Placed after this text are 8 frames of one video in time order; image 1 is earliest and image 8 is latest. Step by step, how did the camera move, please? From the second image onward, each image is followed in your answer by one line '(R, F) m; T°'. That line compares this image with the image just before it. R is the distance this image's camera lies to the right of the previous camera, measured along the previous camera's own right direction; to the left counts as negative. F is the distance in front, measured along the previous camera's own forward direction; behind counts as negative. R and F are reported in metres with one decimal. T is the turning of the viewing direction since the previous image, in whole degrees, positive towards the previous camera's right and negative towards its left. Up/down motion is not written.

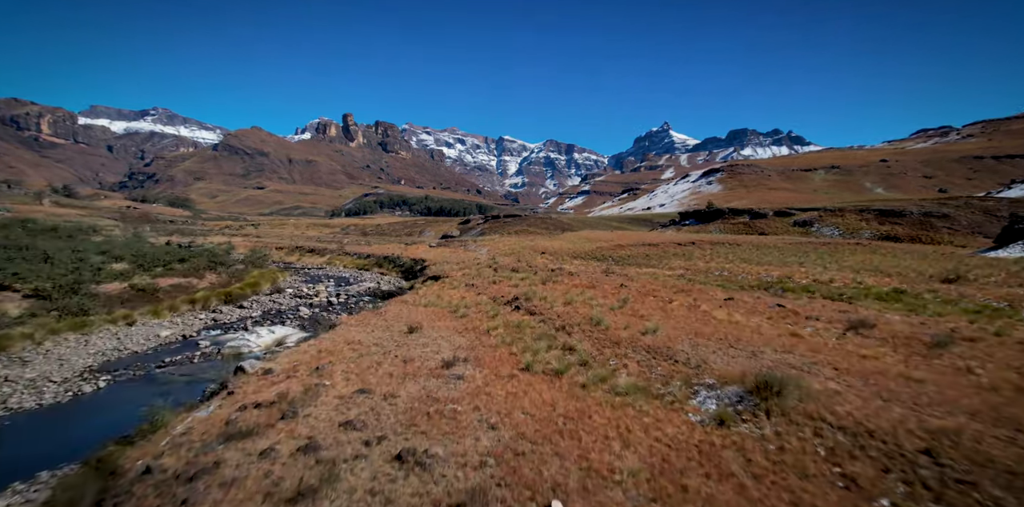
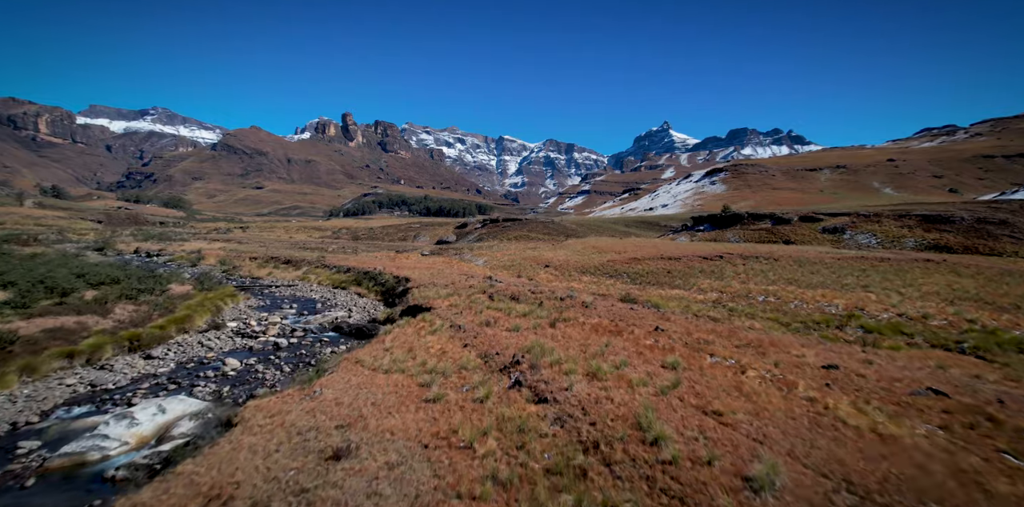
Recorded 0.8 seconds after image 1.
(0.0, +7.2) m; 0°
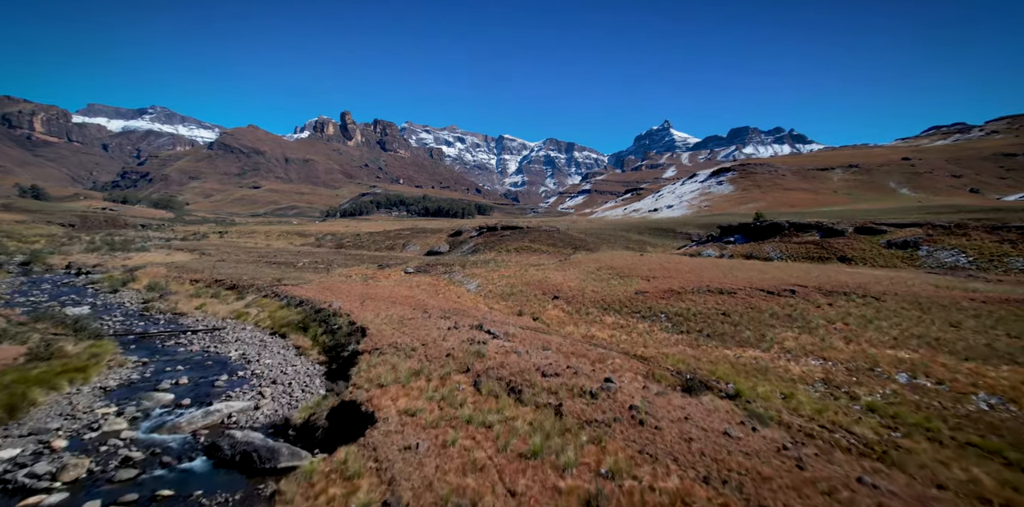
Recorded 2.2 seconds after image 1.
(+0.1, +12.3) m; 0°
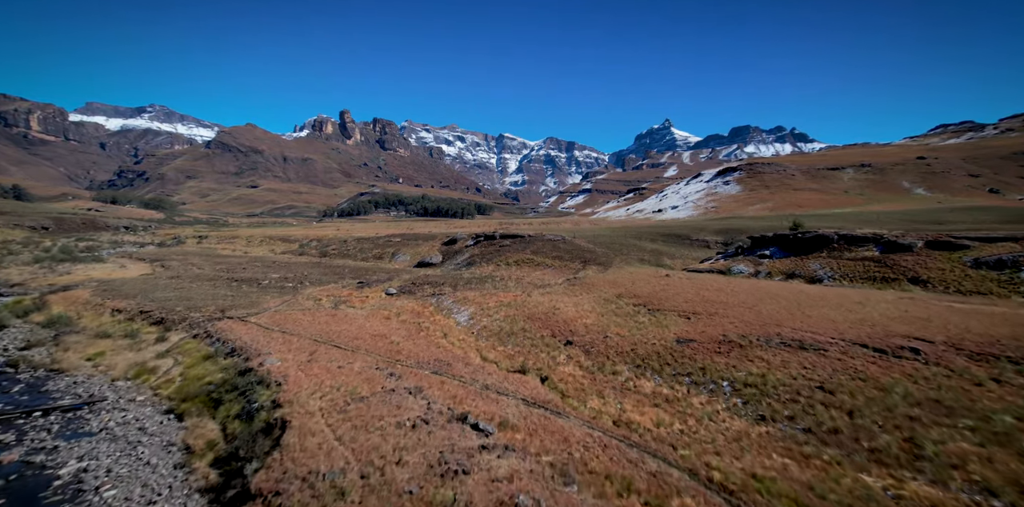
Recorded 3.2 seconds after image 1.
(0.0, +10.8) m; 0°
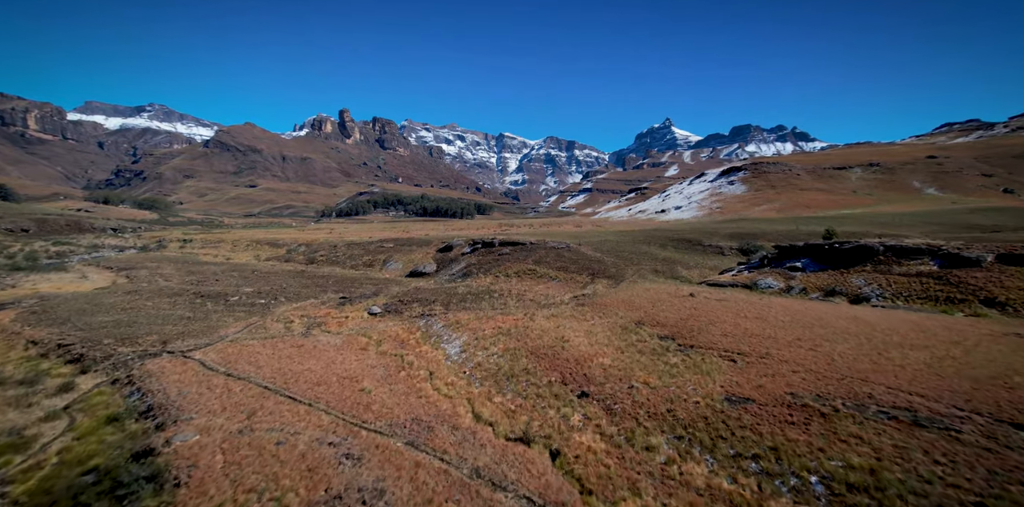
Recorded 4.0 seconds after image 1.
(0.0, +7.6) m; 0°
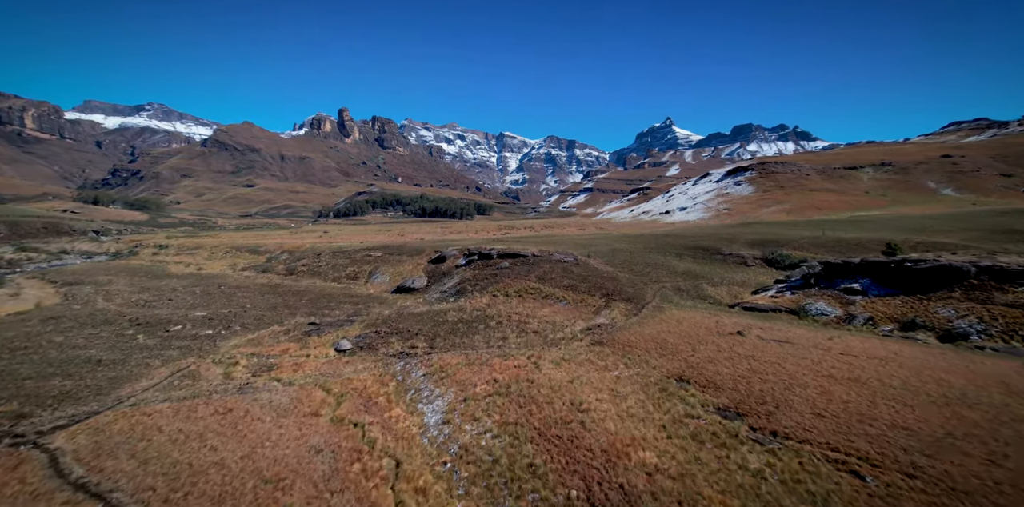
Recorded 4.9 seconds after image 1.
(0.0, +10.3) m; 0°
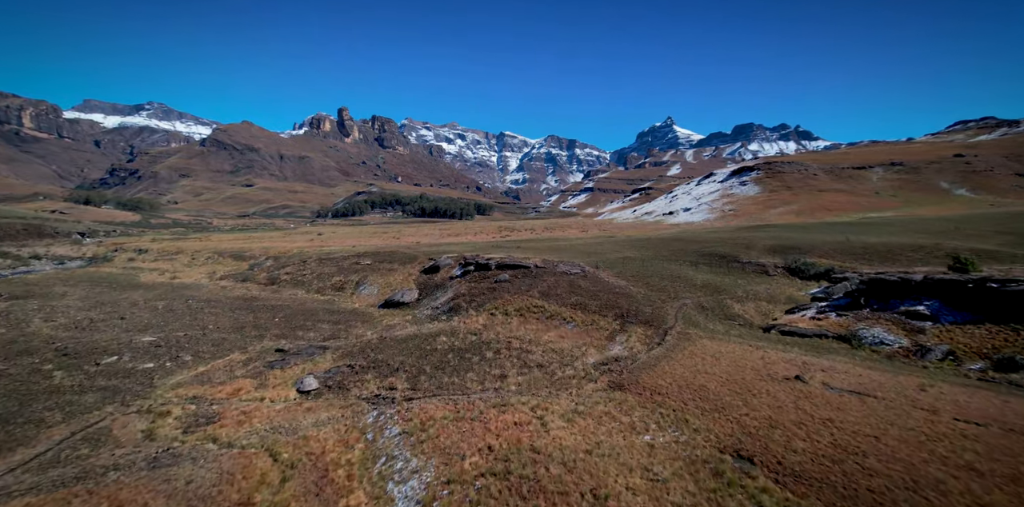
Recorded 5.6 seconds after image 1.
(0.0, +8.0) m; 0°
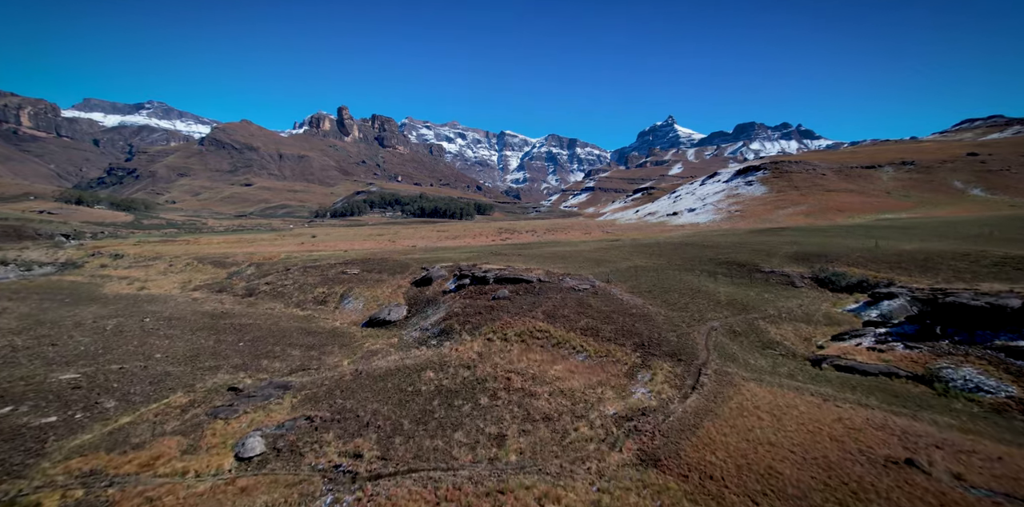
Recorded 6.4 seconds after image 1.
(0.0, +8.3) m; 0°
